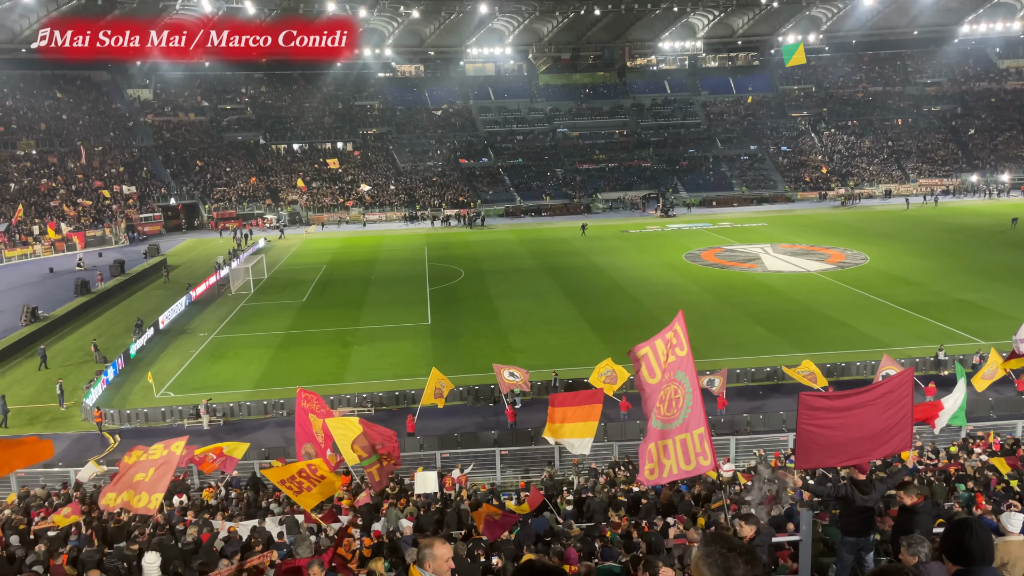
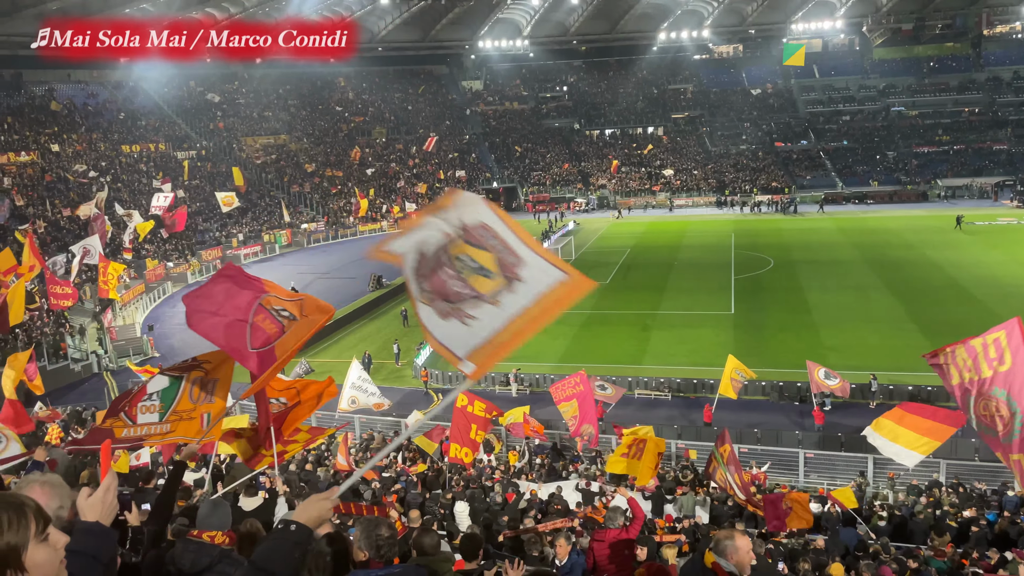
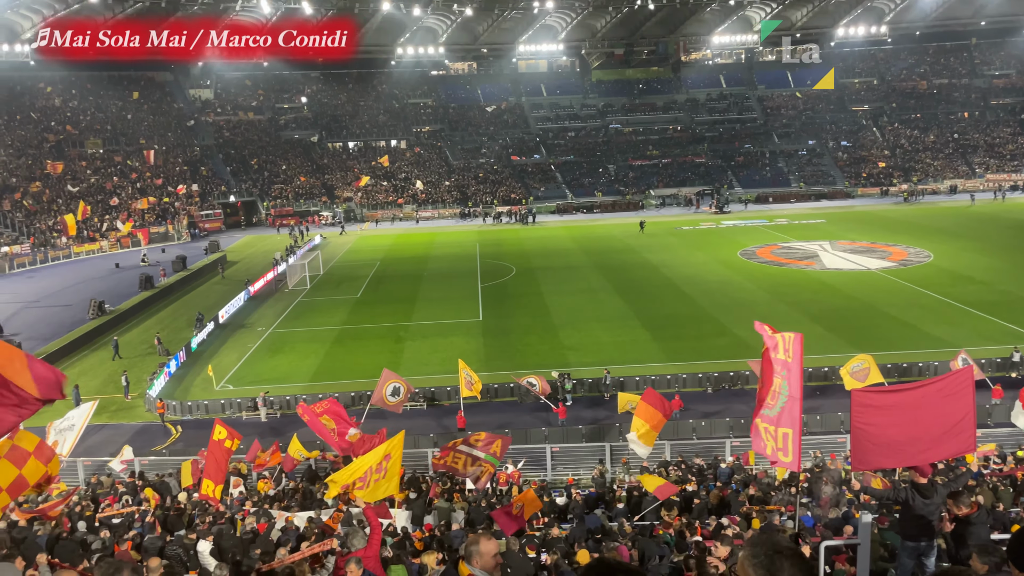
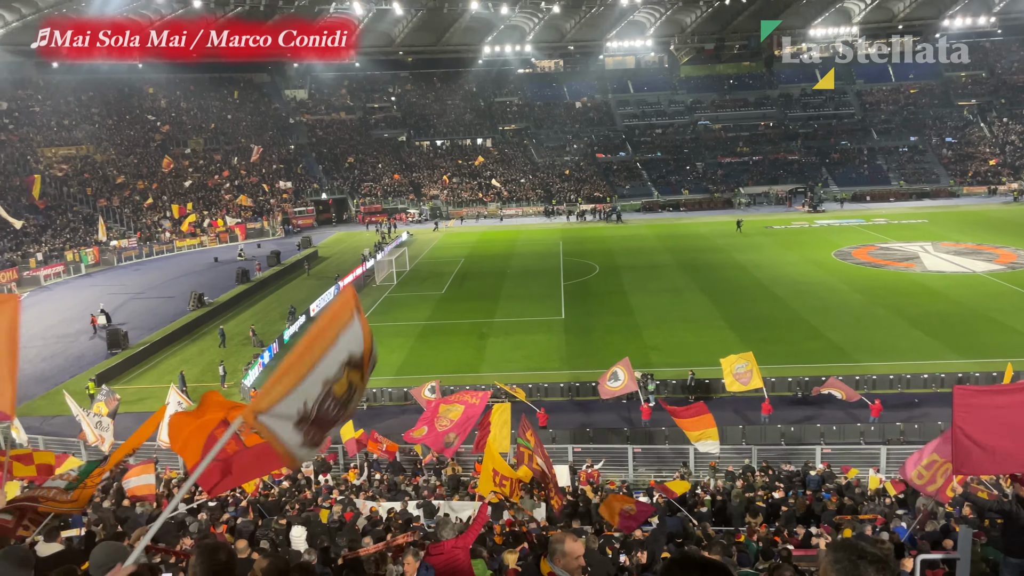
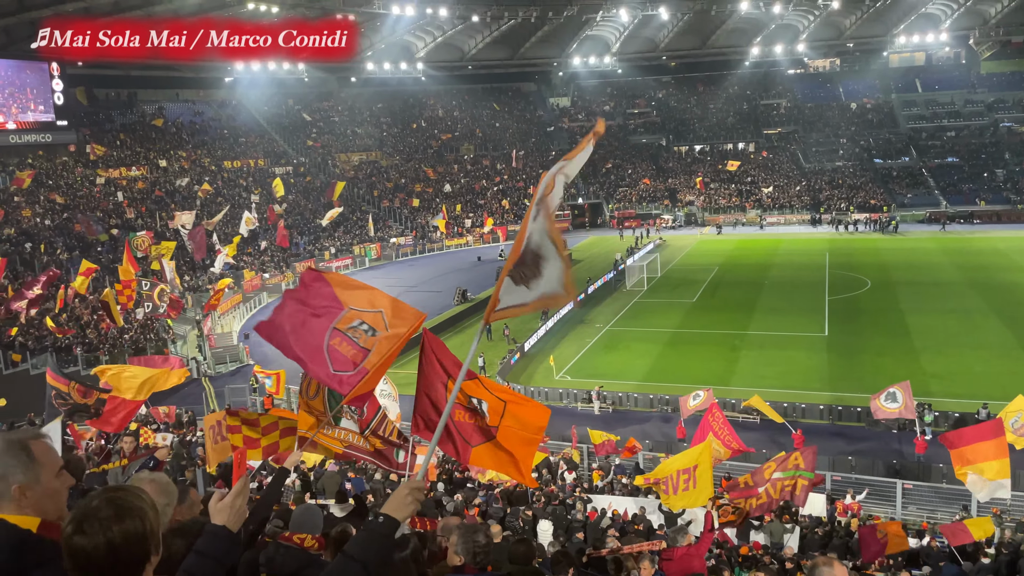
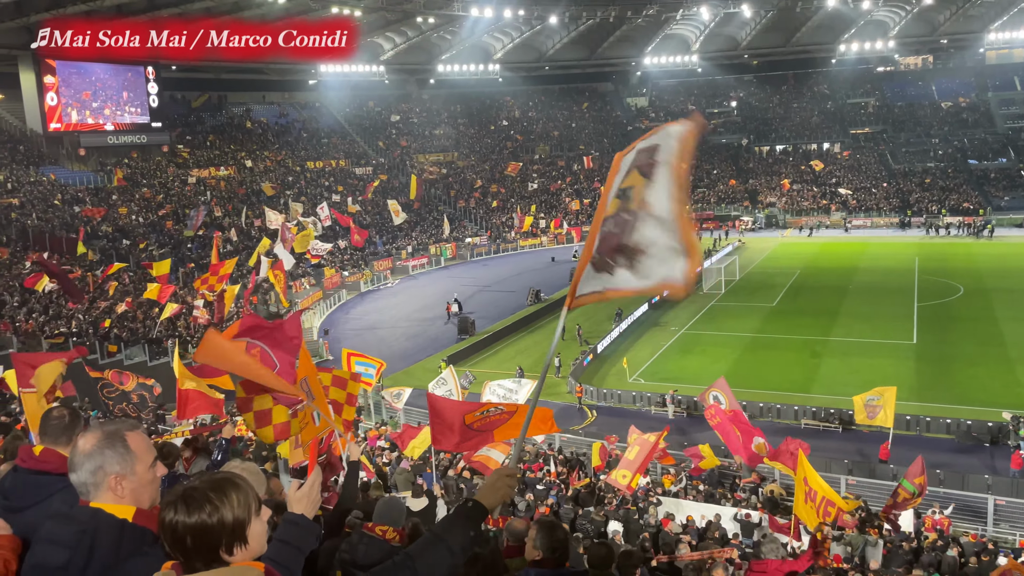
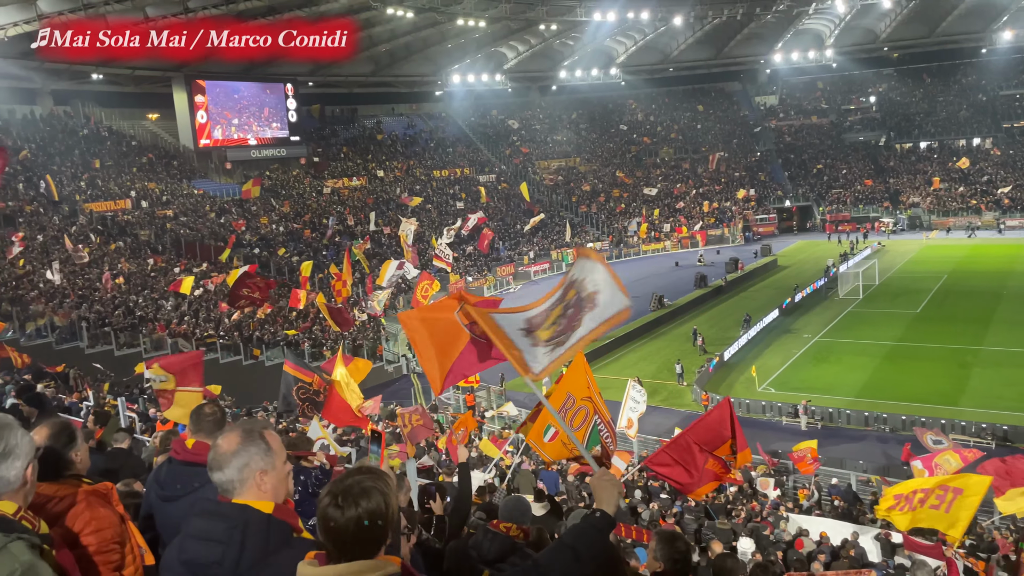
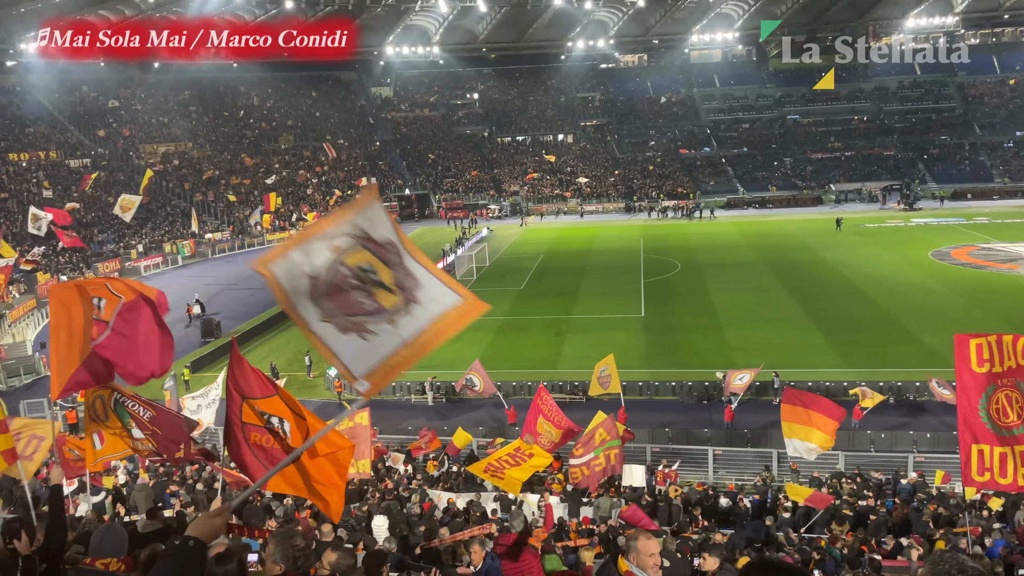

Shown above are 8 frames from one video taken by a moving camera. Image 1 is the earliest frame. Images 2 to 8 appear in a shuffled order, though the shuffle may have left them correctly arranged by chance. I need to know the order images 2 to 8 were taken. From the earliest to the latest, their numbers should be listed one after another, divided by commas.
3, 4, 8, 2, 5, 6, 7
